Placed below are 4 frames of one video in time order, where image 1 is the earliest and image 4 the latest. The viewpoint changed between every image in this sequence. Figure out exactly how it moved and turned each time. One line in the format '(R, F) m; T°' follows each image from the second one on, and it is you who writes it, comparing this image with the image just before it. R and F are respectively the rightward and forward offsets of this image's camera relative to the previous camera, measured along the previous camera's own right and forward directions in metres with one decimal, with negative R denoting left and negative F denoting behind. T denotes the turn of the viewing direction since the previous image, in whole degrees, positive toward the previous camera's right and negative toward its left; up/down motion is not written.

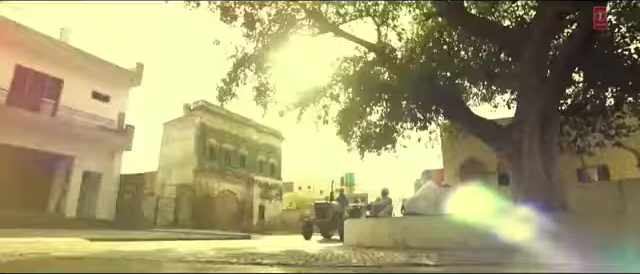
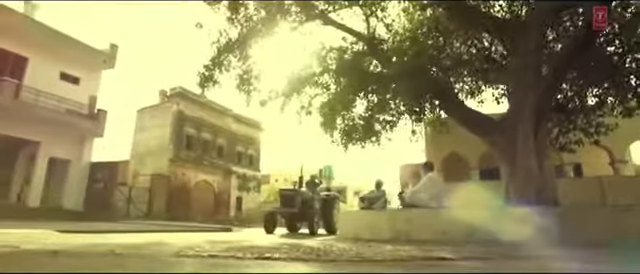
(-0.7, +0.3) m; +5°
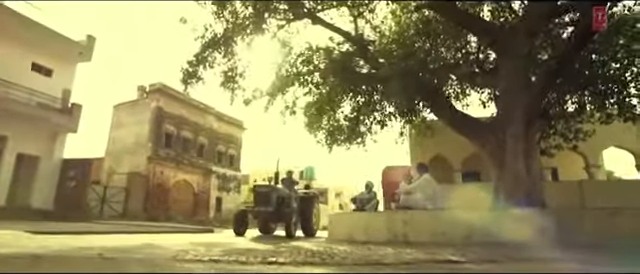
(-0.6, +0.1) m; +4°
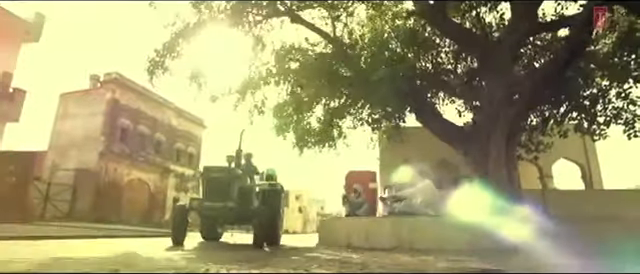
(-1.4, +0.4) m; +10°
